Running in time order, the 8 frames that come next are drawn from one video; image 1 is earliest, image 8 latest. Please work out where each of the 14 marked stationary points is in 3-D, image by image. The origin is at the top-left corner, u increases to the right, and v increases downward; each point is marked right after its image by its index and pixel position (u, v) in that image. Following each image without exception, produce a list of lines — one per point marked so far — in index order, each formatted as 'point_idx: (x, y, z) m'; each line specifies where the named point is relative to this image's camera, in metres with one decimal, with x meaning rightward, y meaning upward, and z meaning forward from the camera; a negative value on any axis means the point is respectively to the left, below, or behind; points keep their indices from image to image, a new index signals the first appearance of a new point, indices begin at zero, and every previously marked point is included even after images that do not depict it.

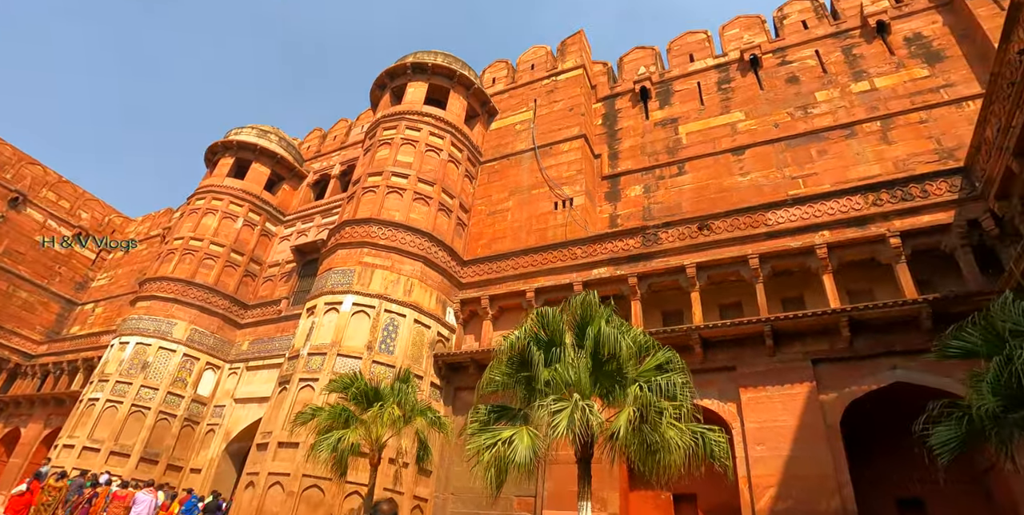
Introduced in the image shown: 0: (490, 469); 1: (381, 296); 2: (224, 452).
0: (-0.3, -2.6, +6.2) m
1: (-3.1, -0.9, +12.3) m
2: (-8.1, -5.5, +14.3) m
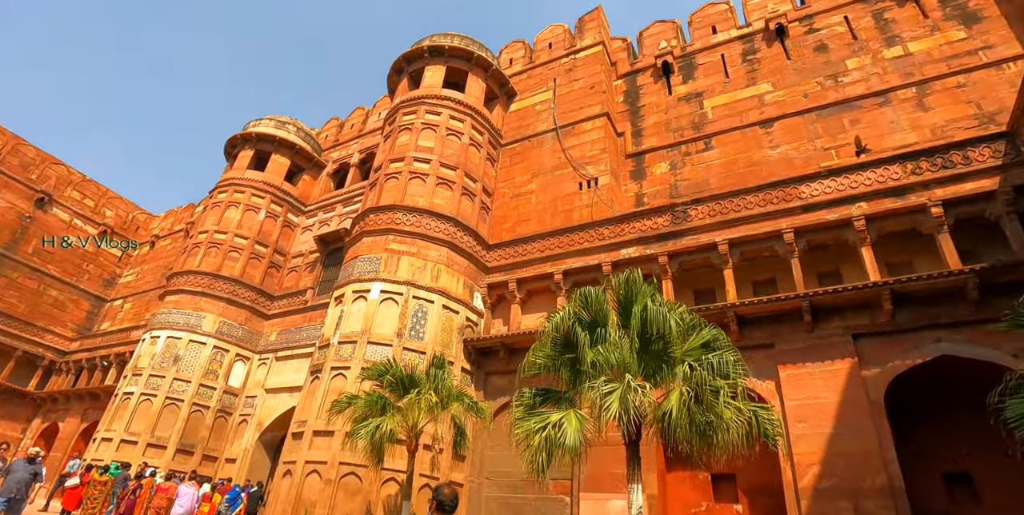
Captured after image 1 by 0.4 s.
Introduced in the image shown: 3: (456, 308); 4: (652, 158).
0: (+0.3, -2.3, +6.0) m
1: (-2.4, -0.6, +12.2) m
2: (-7.2, -5.2, +14.5) m
3: (-1.4, -1.2, +12.7) m
4: (+4.4, +3.1, +15.9) m
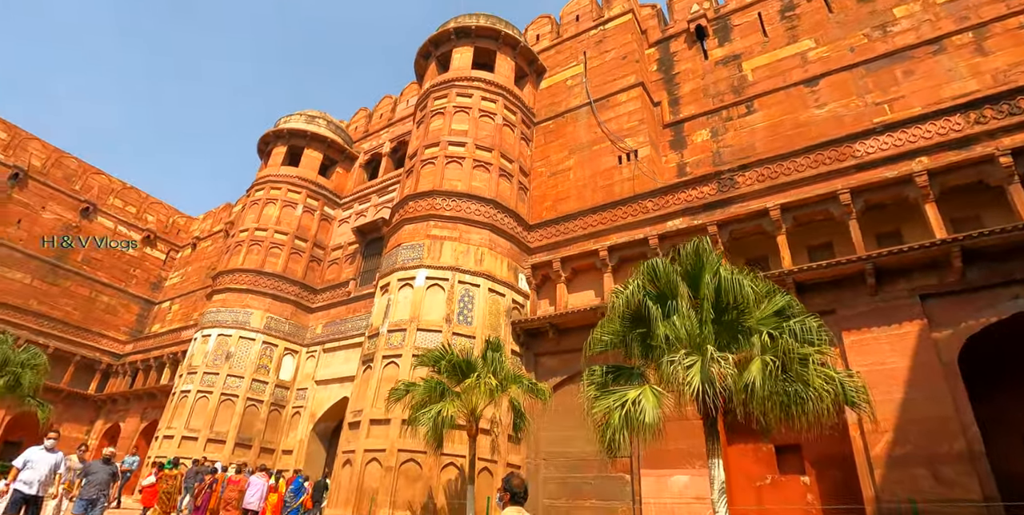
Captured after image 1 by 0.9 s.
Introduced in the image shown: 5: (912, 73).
0: (+1.2, -2.0, +5.9) m
1: (-1.4, -0.2, +12.1) m
2: (-5.7, -5.1, +14.7) m
3: (-0.2, -0.8, +12.6) m
4: (+5.4, +4.0, +15.4) m
5: (+10.1, +4.7, +13.0) m
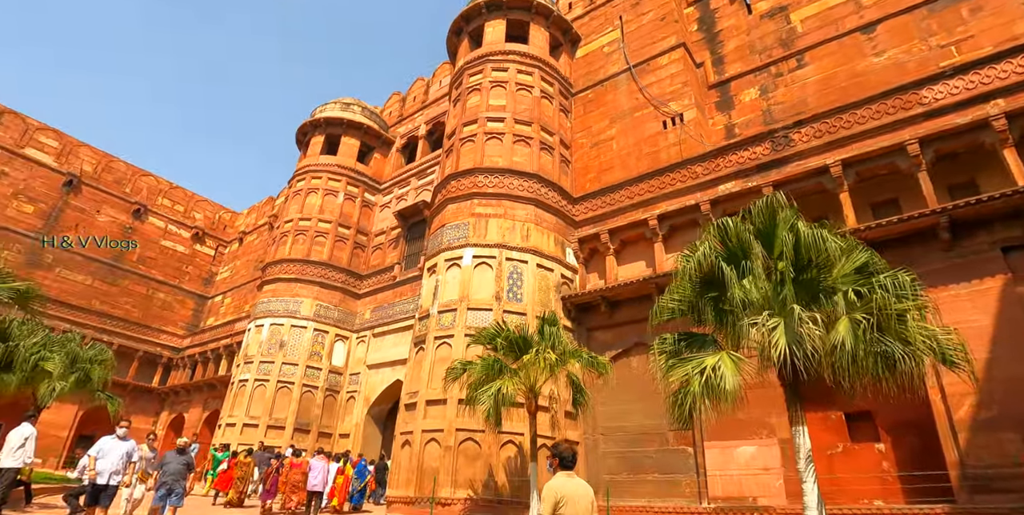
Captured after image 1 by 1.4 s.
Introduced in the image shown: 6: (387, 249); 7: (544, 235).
0: (+2.0, -1.5, +5.6) m
1: (-0.3, +0.3, +11.9) m
2: (-4.2, -4.6, +15.0) m
3: (+0.9, -0.2, +12.3) m
4: (+6.5, +4.9, +14.7) m
5: (+11.0, +5.8, +11.9) m
6: (-4.3, +0.3, +17.5) m
7: (+0.8, +0.6, +12.6) m
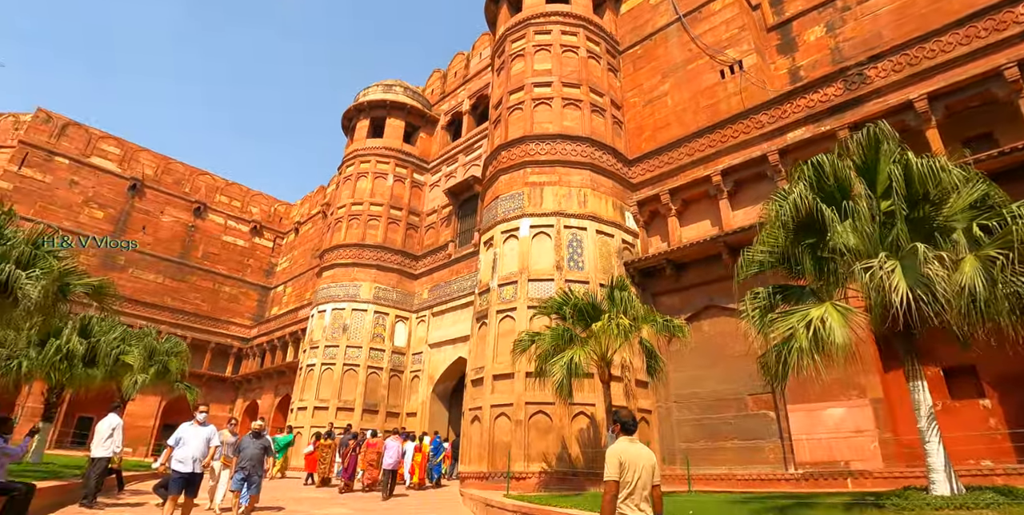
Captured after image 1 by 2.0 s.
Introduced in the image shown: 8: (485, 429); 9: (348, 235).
0: (+2.9, -1.0, +5.1) m
1: (+1.0, +1.0, +11.5) m
2: (-2.3, -4.0, +15.1) m
3: (+2.3, +0.6, +11.9) m
4: (+7.6, +6.2, +13.6) m
5: (+11.8, +7.2, +10.4) m
6: (-2.6, +0.9, +17.4) m
7: (+2.1, +1.3, +12.1) m
8: (-0.5, -3.5, +10.6) m
9: (-5.6, +0.7, +17.3) m
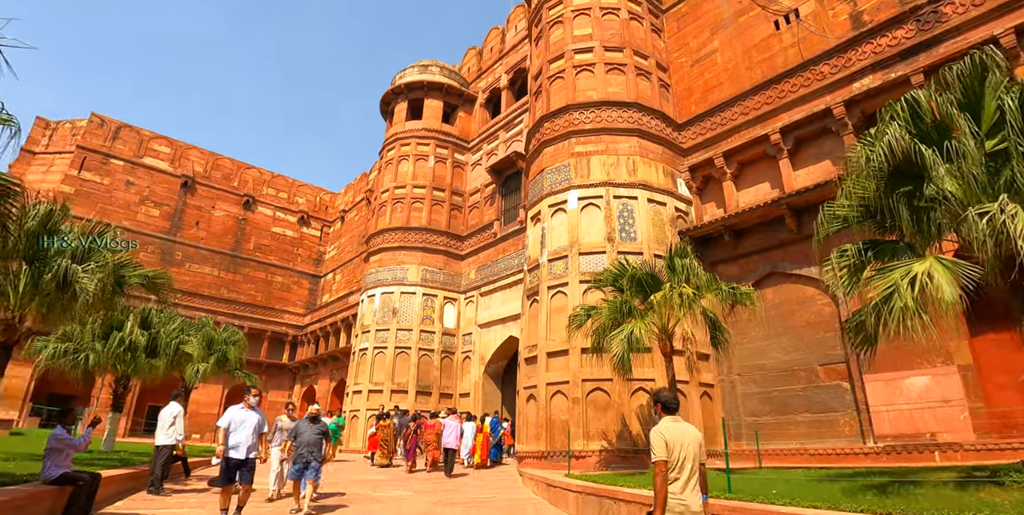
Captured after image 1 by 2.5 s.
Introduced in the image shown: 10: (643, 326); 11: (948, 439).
0: (+3.5, -0.5, +4.6) m
1: (+2.0, +1.6, +11.1) m
2: (-0.8, -3.4, +15.0) m
3: (+3.3, +1.3, +11.3) m
4: (+8.5, +7.1, +12.4) m
5: (+12.4, +8.2, +8.9) m
6: (-1.1, +1.6, +17.2) m
7: (+3.1, +2.0, +11.5) m
8: (+0.6, -3.0, +10.4) m
9: (-4.1, +1.2, +17.3) m
10: (+2.0, -1.1, +7.9) m
11: (+7.0, -2.9, +8.2) m
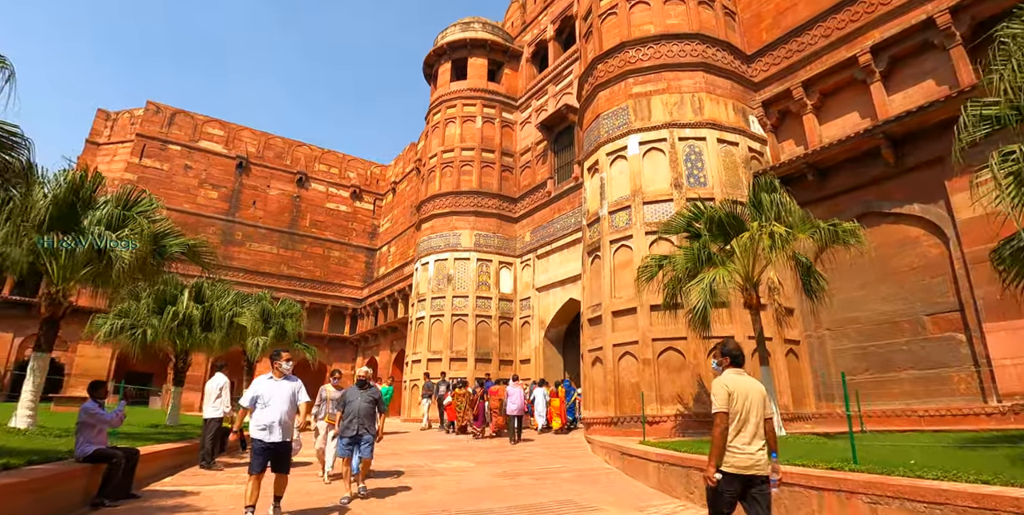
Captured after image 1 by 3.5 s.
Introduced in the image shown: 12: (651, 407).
0: (+4.0, +0.2, +3.5) m
1: (+3.0, +2.6, +9.9) m
2: (+0.9, -2.3, +14.4) m
3: (+4.4, +2.3, +10.1) m
4: (+9.4, +8.5, +10.3) m
5: (+12.8, +9.5, +6.4) m
6: (+0.6, +2.8, +16.3) m
7: (+4.2, +3.1, +10.3) m
8: (+1.8, -2.1, +9.7) m
9: (-2.4, +2.3, +16.8) m
10: (+2.8, -0.3, +6.9) m
11: (+8.0, -1.8, +6.8) m
12: (+2.4, -2.6, +8.9) m
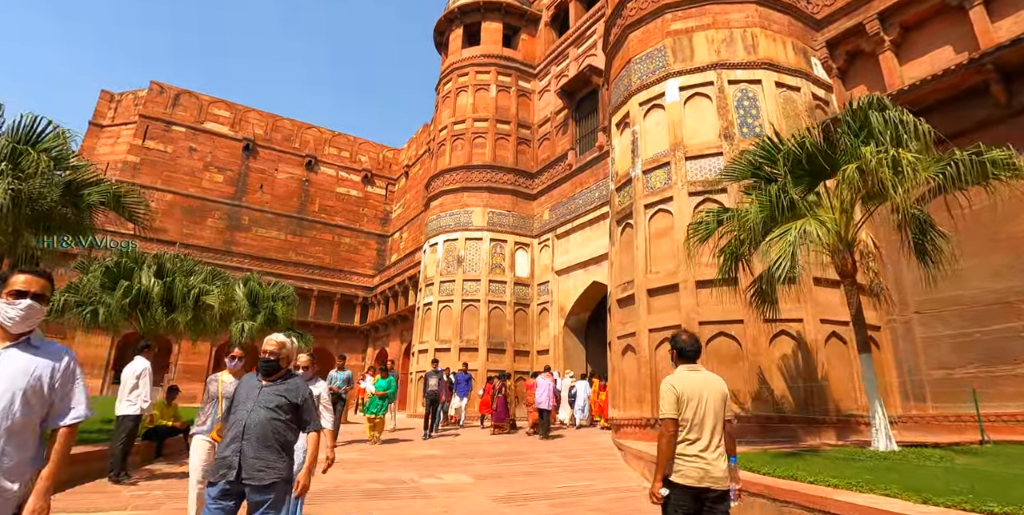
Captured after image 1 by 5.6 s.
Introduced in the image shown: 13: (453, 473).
0: (+4.0, +0.6, +1.6) m
1: (+3.3, +3.1, +8.1) m
2: (+1.3, -1.7, +12.7) m
3: (+4.6, +2.9, +8.2) m
4: (+9.6, +9.1, +8.1) m
5: (+12.9, +10.1, +4.0) m
6: (+1.0, +3.4, +14.6) m
7: (+4.4, +3.6, +8.4) m
8: (+2.0, -1.6, +7.9) m
9: (-1.9, +2.9, +15.2) m
10: (+2.9, +0.3, +5.1) m
11: (+8.1, -1.3, +4.8) m
12: (+2.6, -2.0, +7.1) m
13: (-0.6, -2.5, +5.9) m
